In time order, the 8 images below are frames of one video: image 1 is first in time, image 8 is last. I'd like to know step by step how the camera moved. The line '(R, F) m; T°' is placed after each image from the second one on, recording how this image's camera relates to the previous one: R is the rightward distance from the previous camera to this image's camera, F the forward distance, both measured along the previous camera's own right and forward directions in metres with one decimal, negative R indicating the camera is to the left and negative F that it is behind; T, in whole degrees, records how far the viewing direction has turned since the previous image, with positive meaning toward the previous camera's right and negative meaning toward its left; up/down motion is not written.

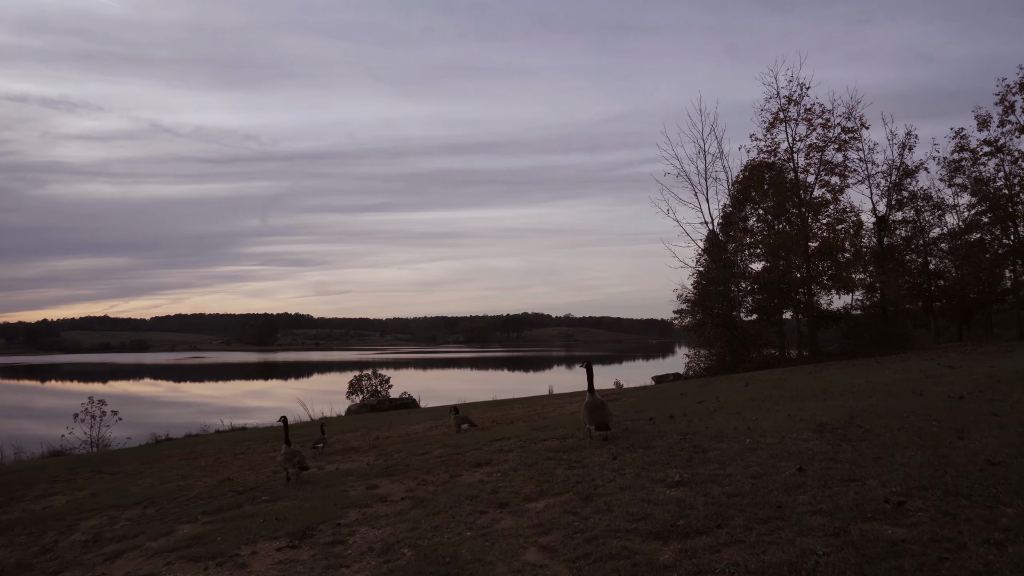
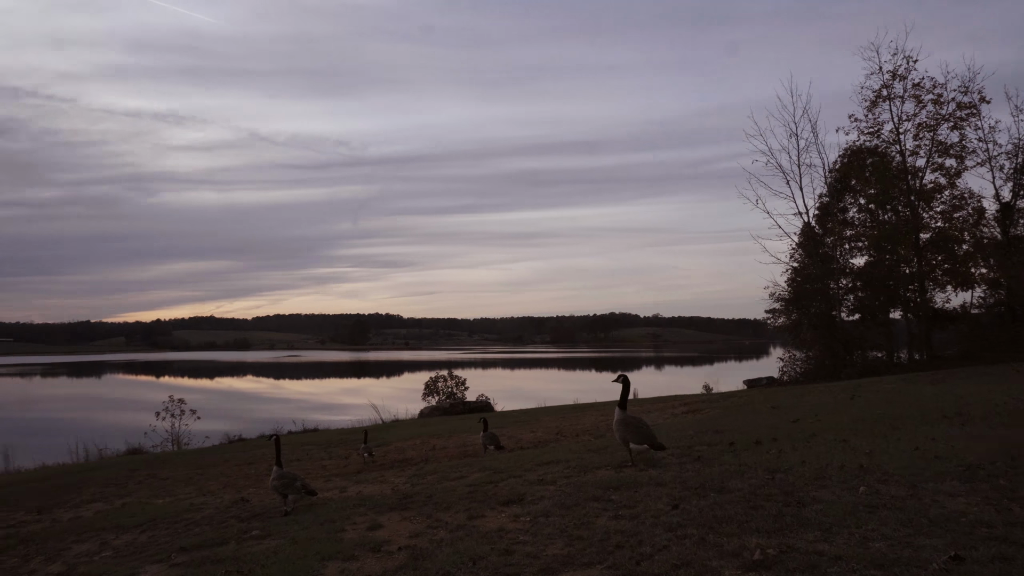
(+0.4, +1.4) m; -7°
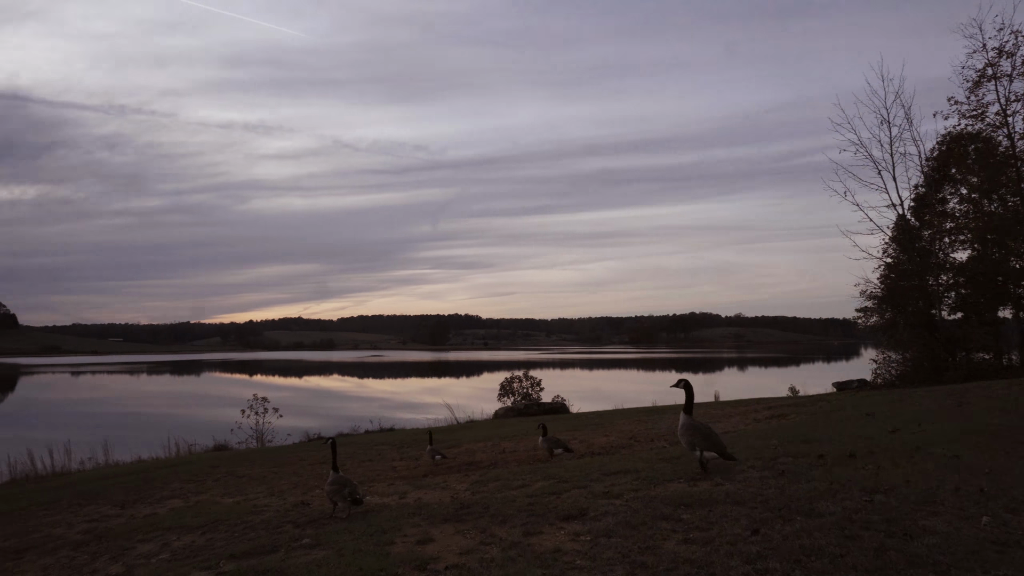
(+0.1, +0.5) m; -6°
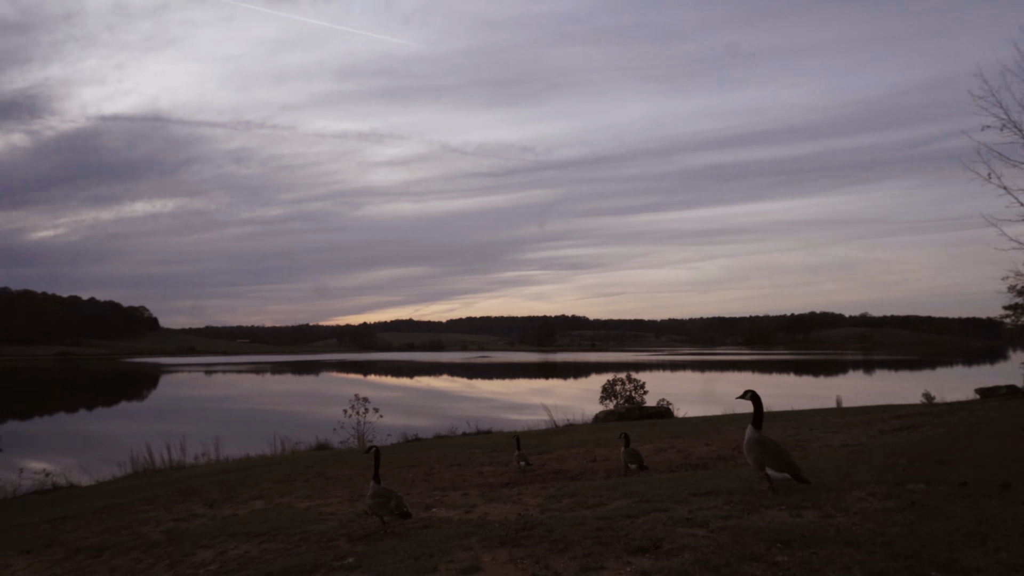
(+0.3, +0.8) m; -9°
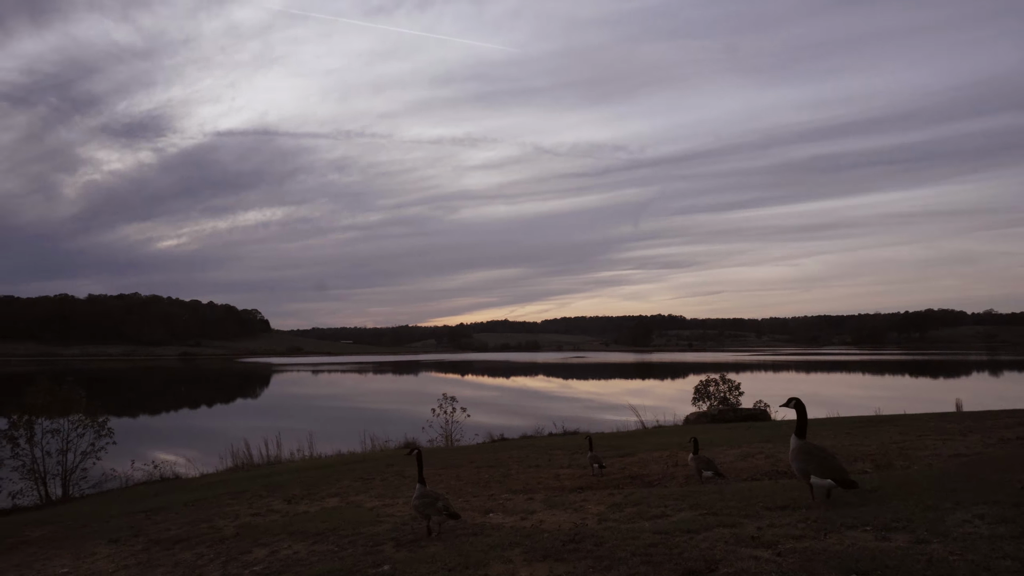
(+0.4, +0.5) m; -8°
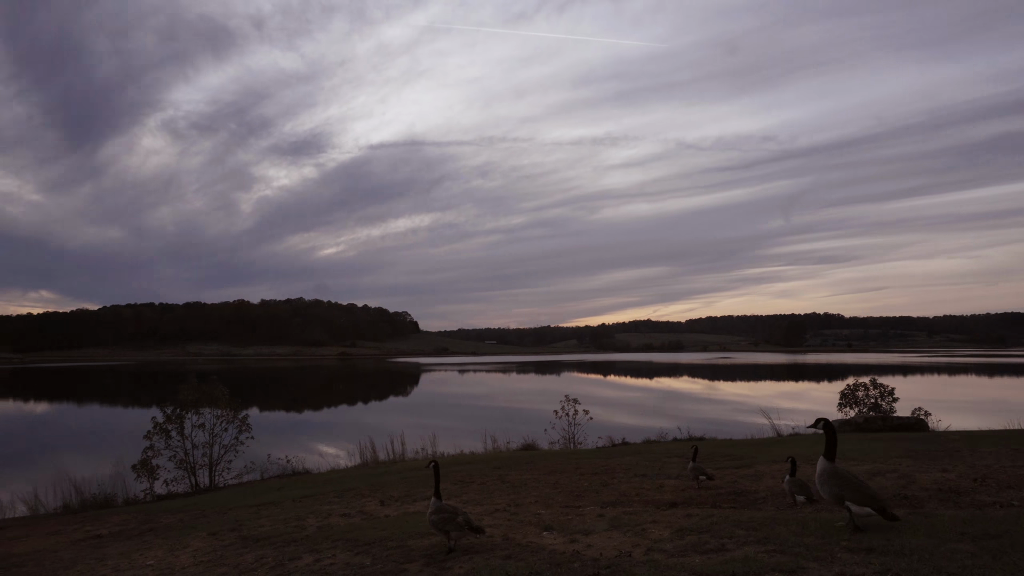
(+0.8, +0.7) m; -11°
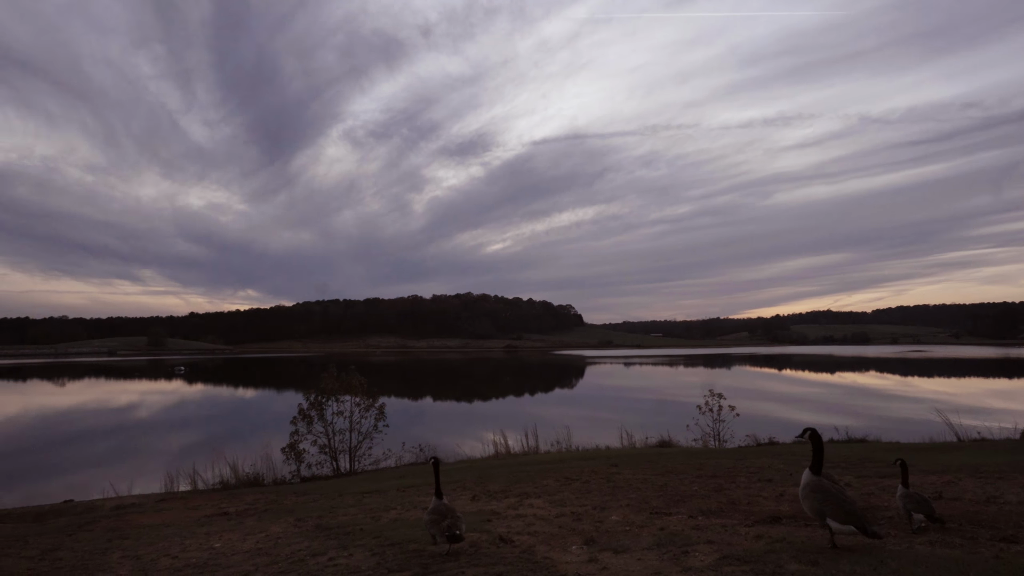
(+1.1, +1.0) m; -13°
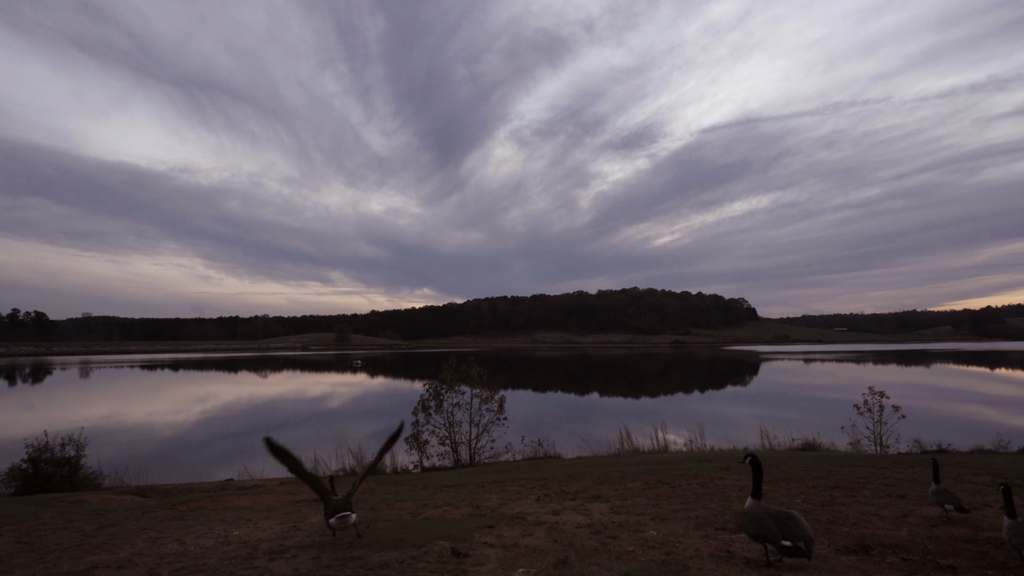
(+1.5, +1.4) m; -14°
